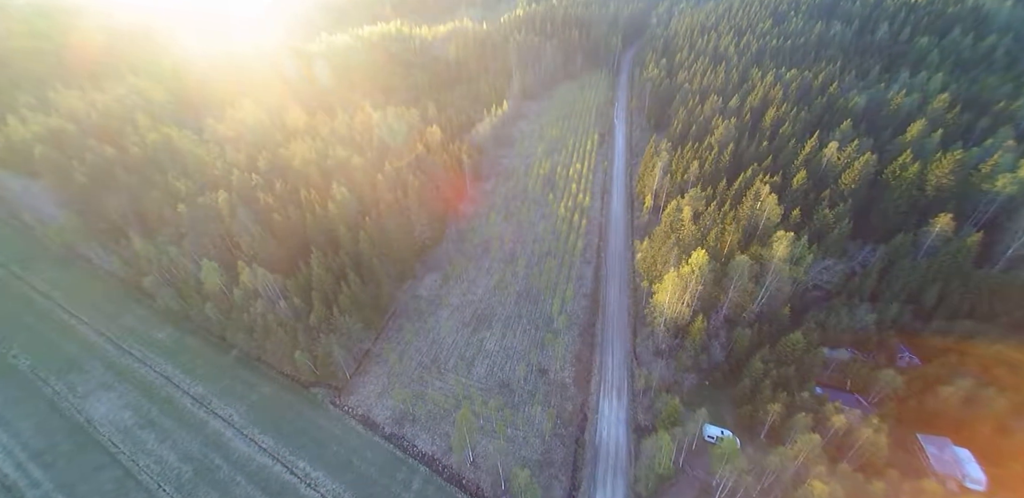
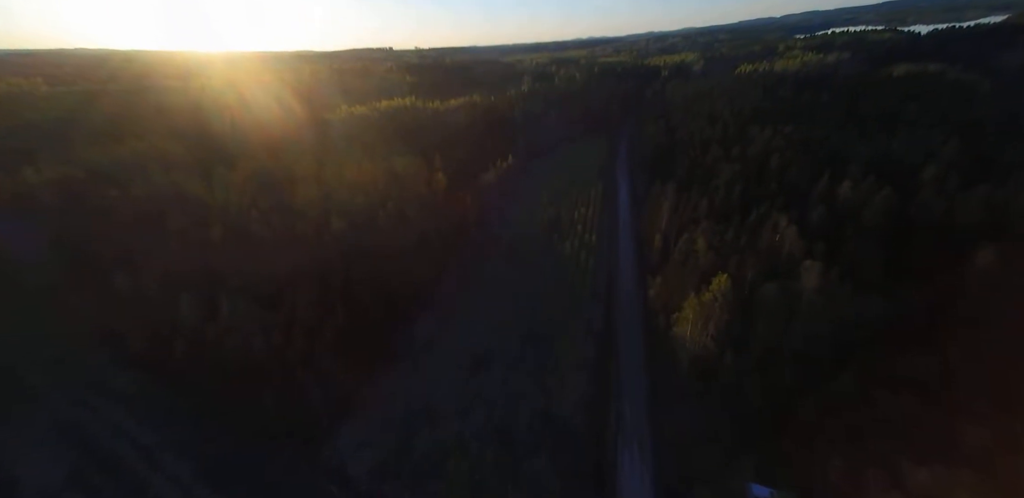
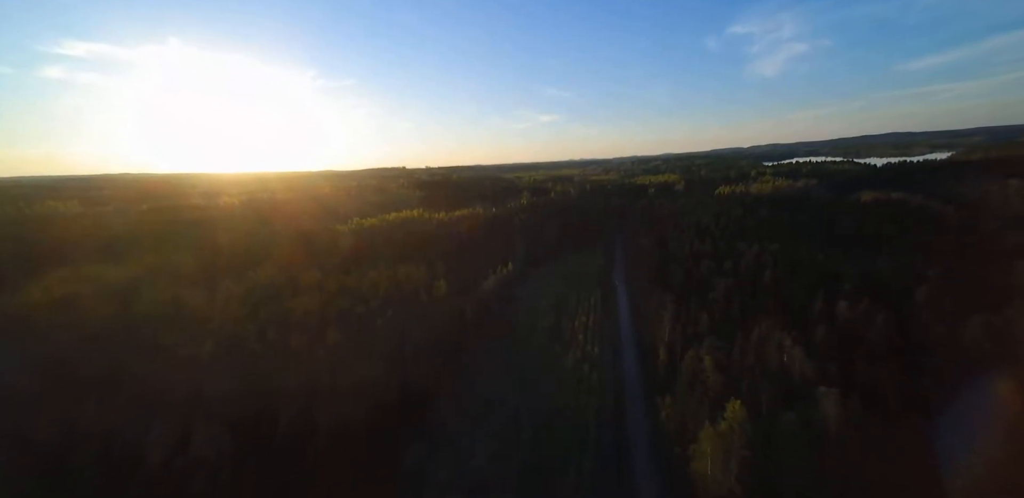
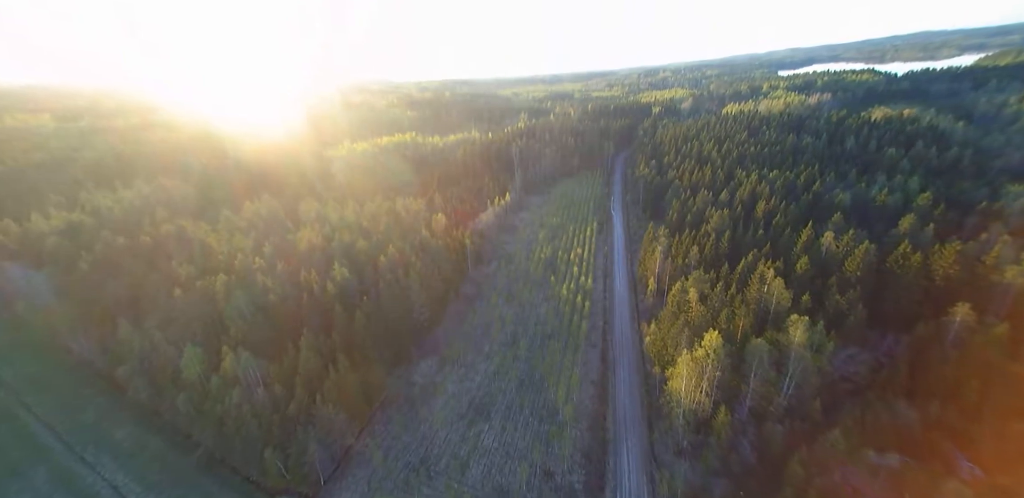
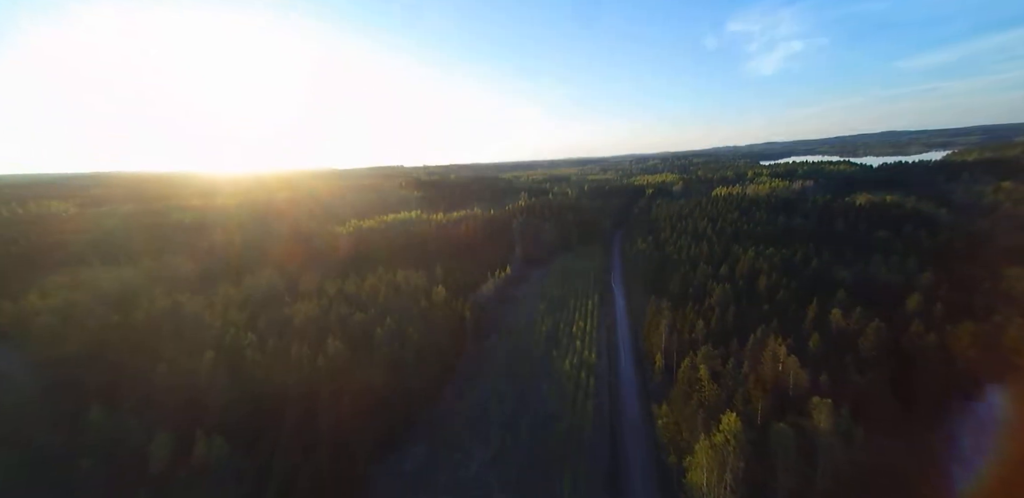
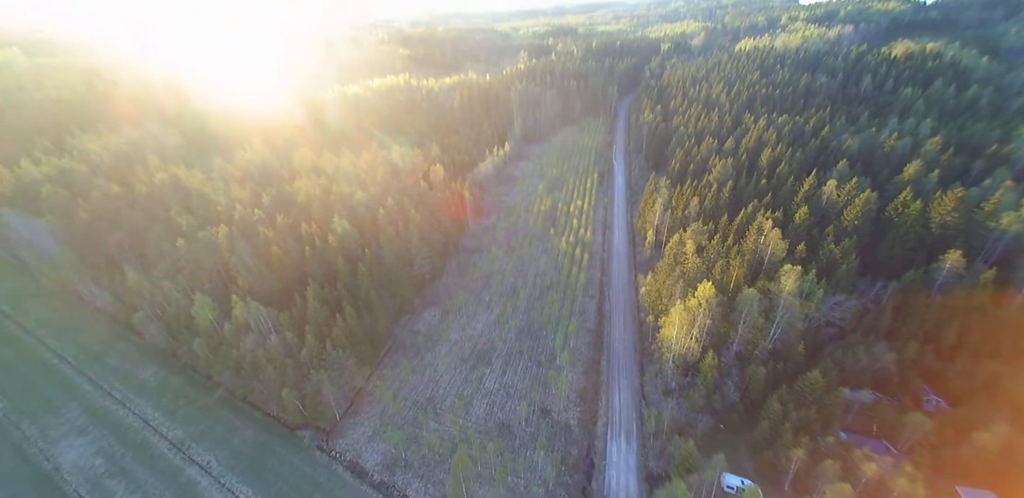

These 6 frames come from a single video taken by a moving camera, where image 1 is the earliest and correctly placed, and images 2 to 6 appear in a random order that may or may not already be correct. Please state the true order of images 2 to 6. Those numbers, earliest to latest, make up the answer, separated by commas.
6, 4, 5, 3, 2
